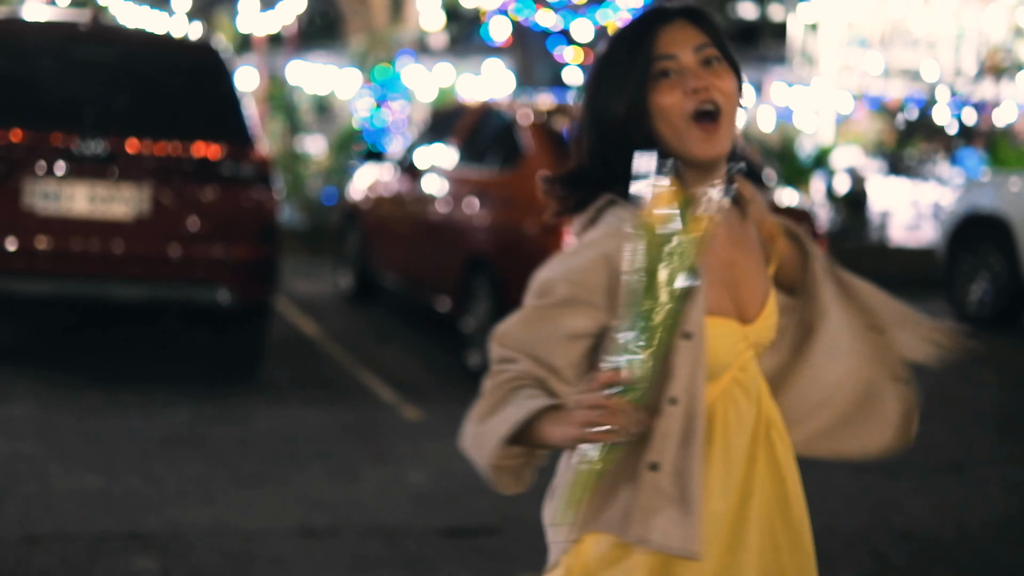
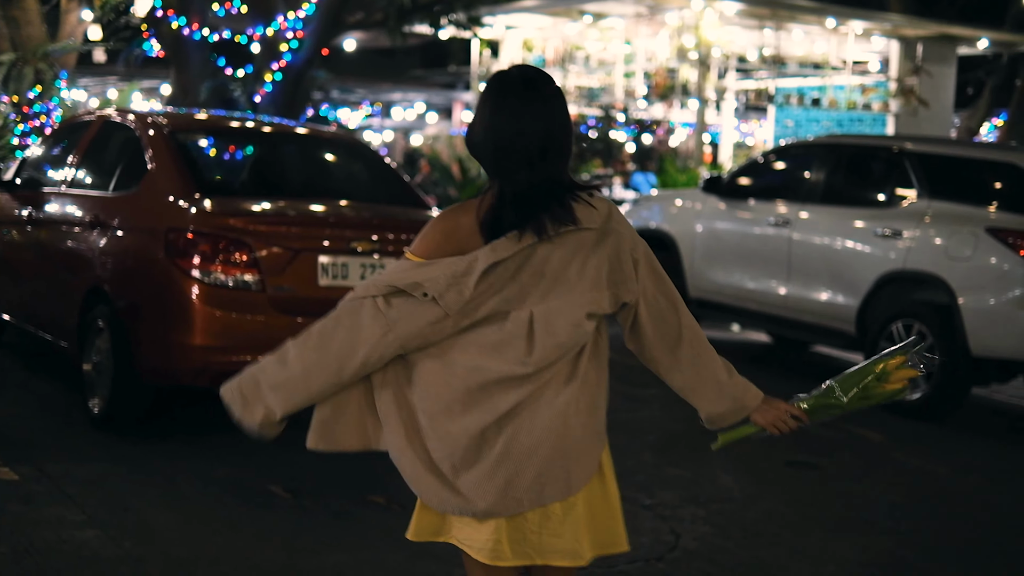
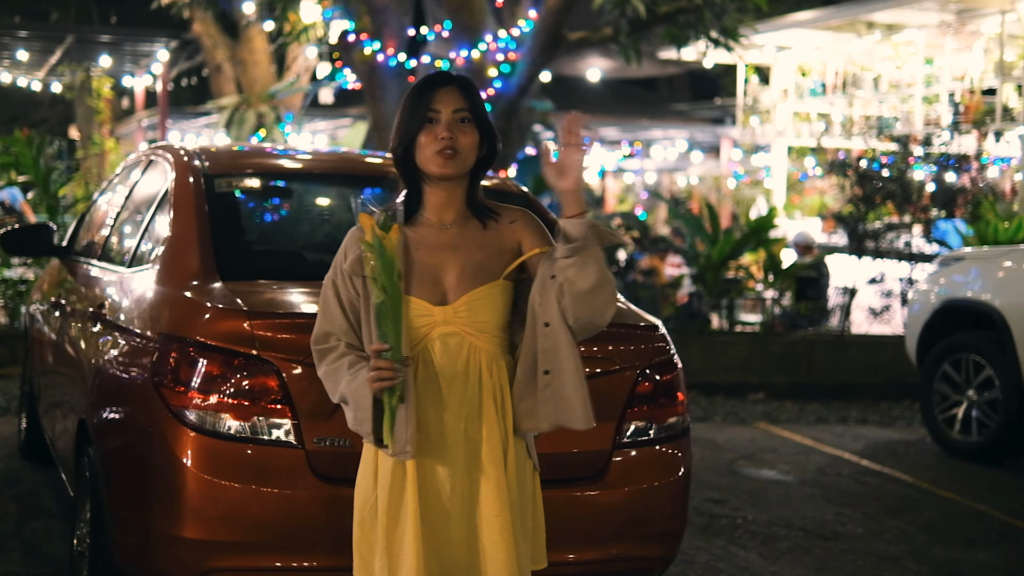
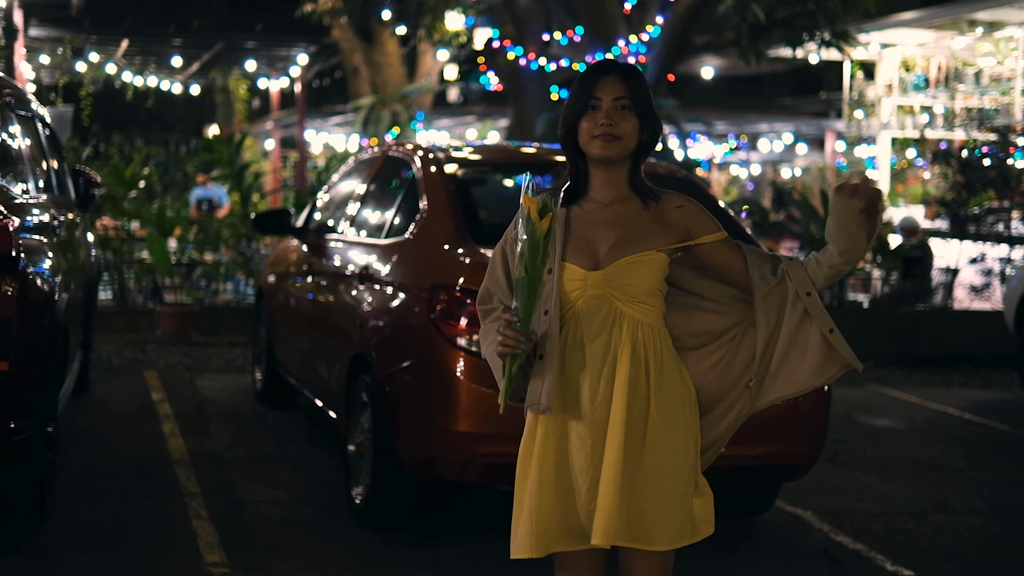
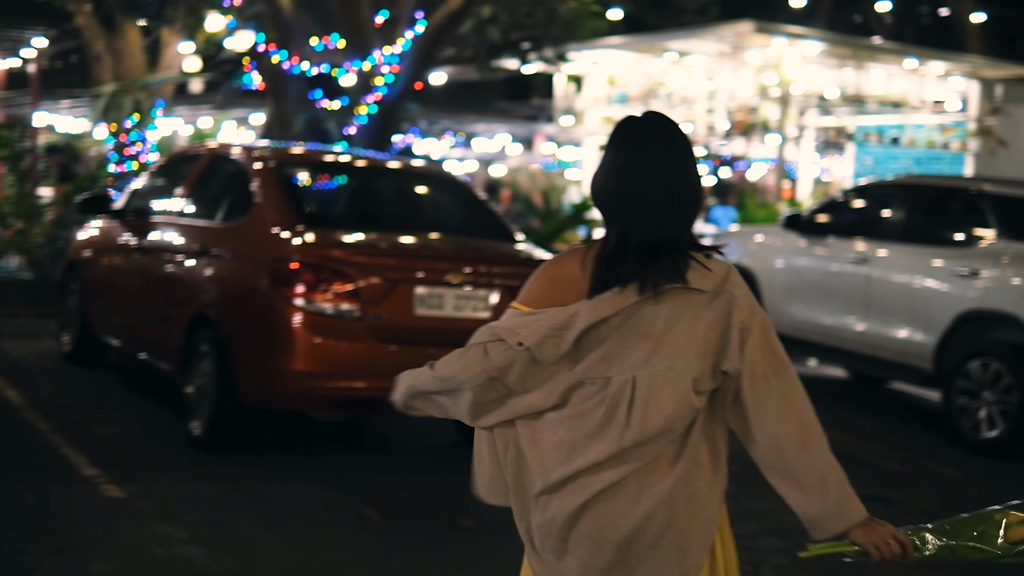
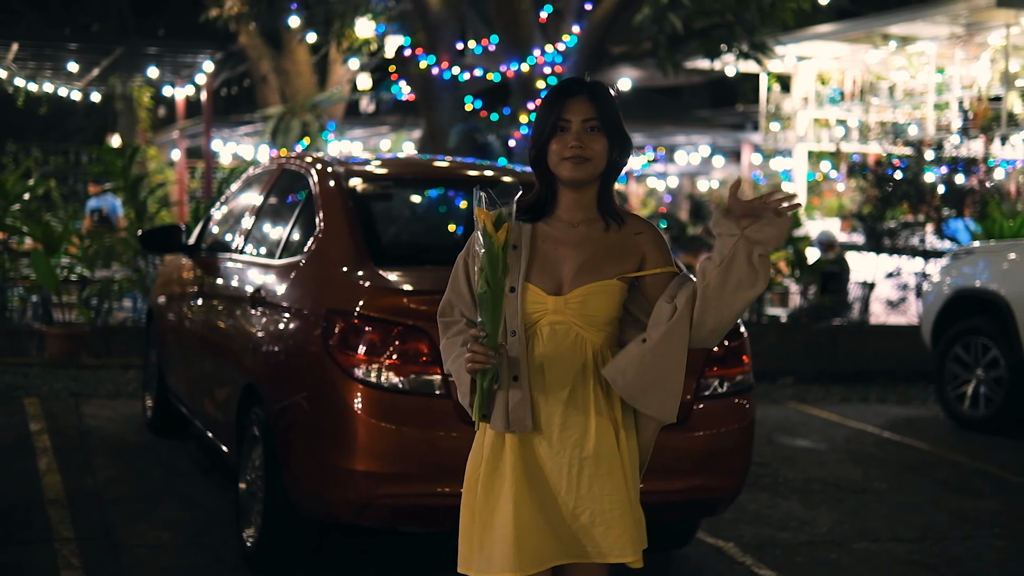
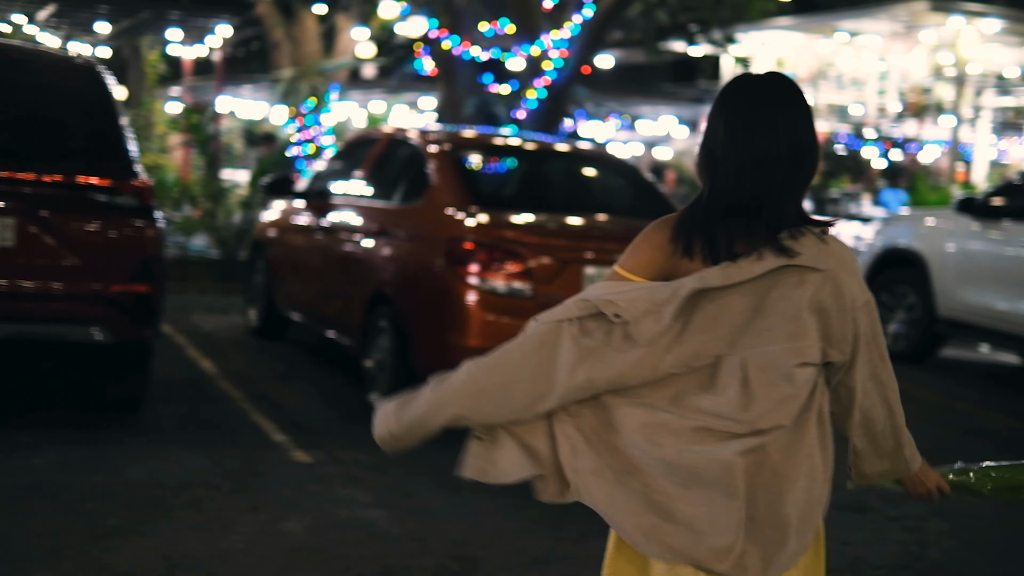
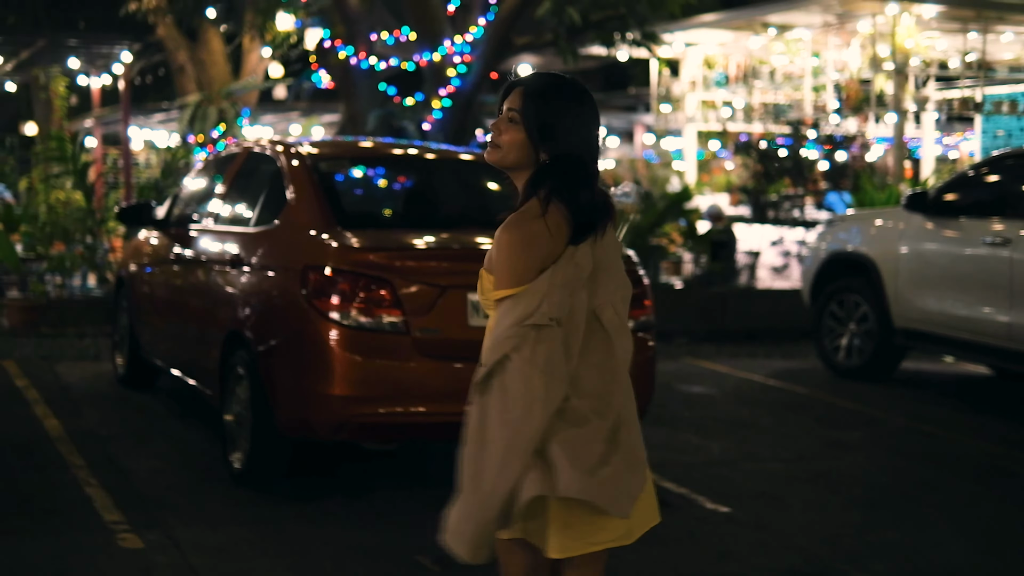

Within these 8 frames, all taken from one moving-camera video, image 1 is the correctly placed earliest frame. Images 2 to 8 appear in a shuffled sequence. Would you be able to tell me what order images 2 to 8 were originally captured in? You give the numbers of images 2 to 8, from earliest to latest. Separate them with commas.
7, 5, 2, 8, 4, 6, 3
